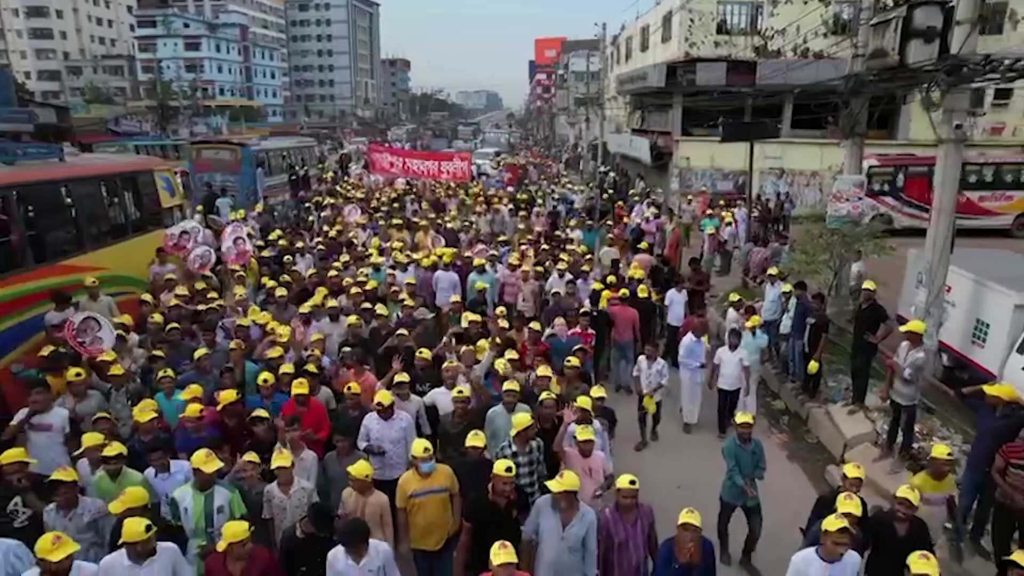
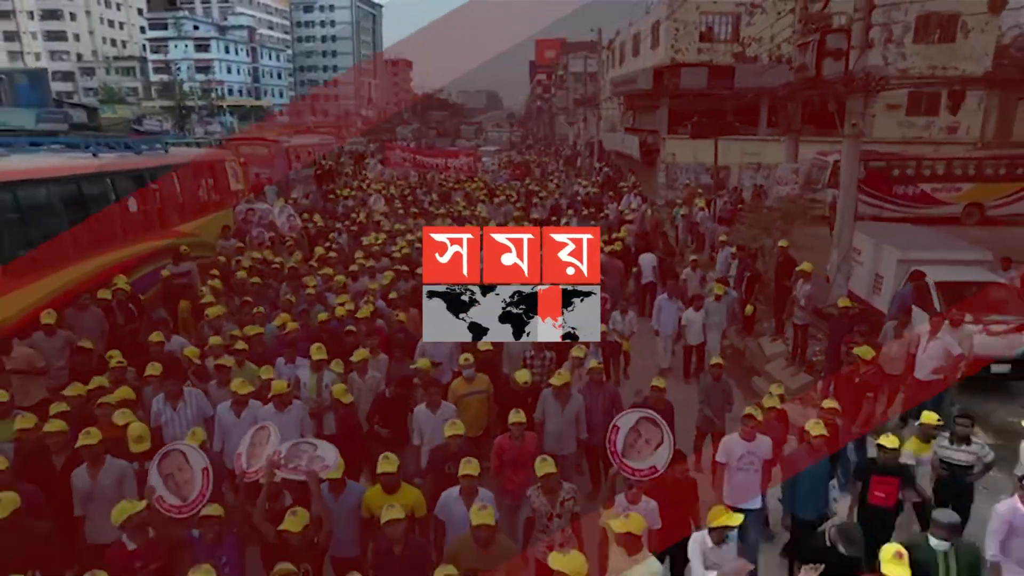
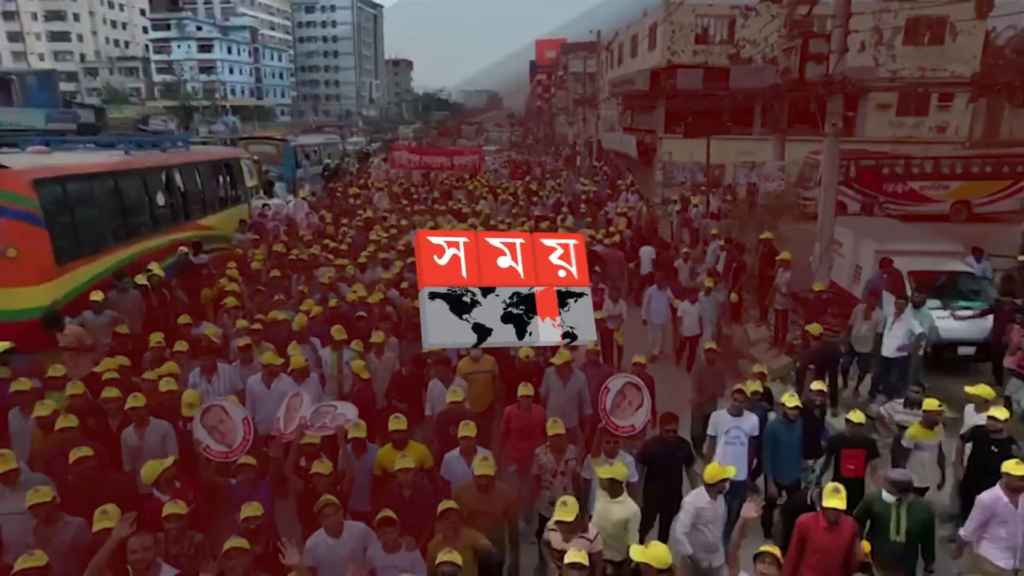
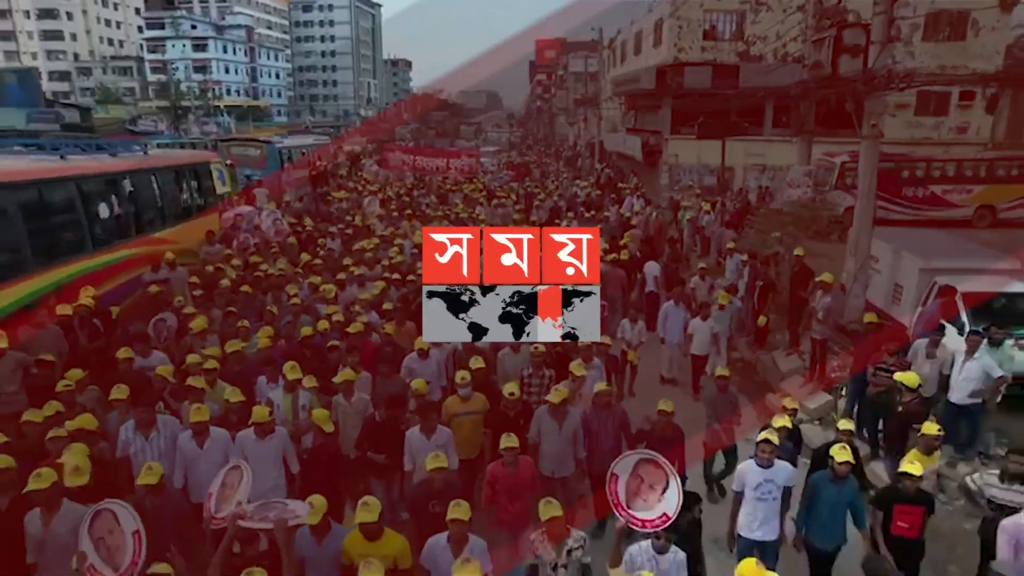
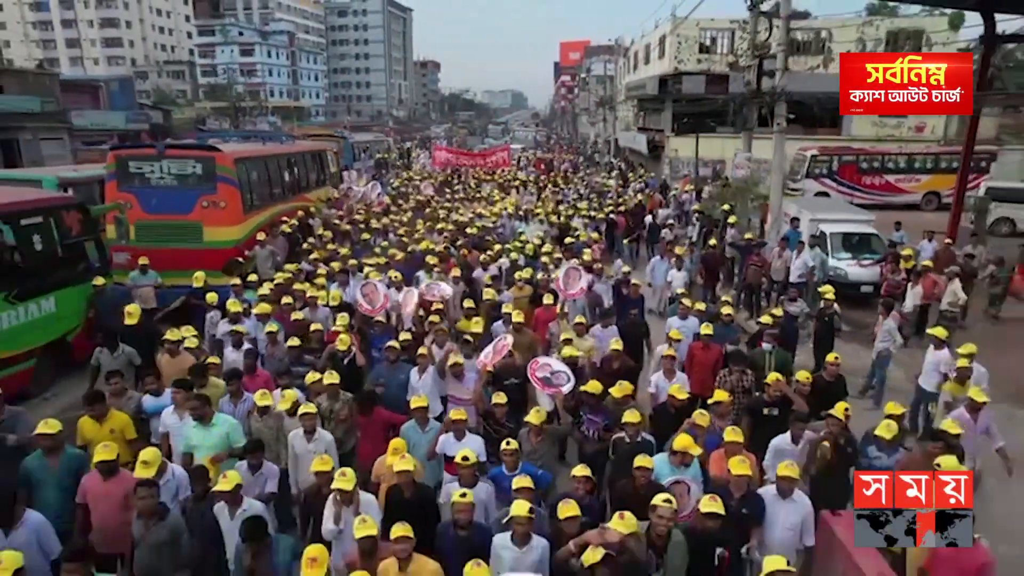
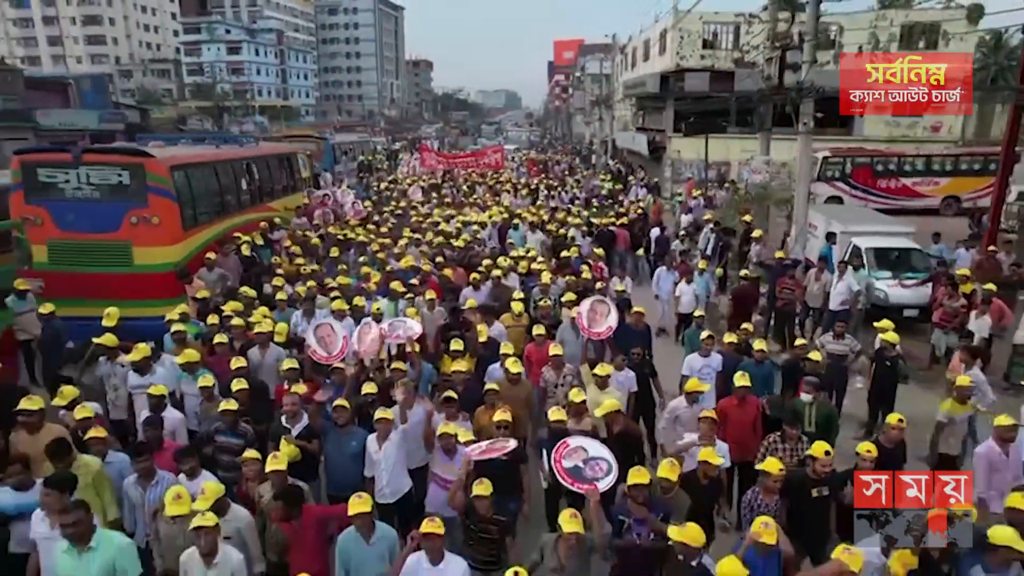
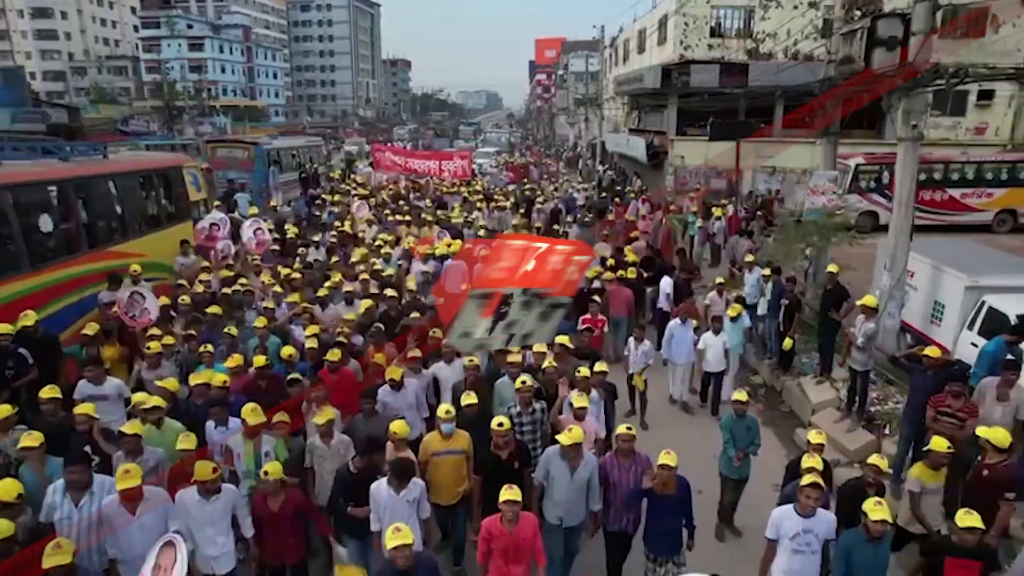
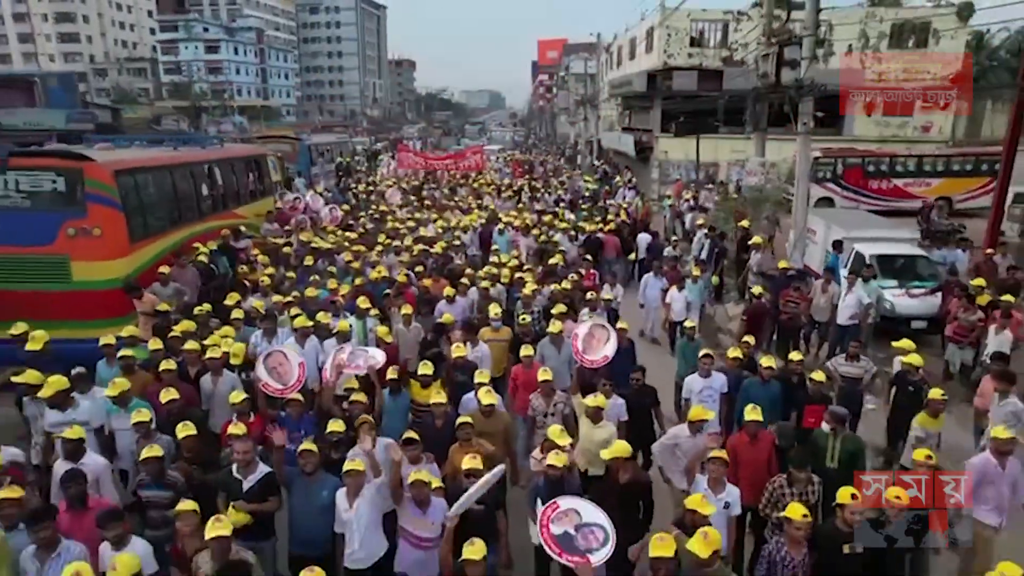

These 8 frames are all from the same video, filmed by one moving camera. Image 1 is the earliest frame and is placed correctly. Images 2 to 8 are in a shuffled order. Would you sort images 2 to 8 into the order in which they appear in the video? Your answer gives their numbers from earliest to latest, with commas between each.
7, 4, 2, 3, 8, 6, 5
